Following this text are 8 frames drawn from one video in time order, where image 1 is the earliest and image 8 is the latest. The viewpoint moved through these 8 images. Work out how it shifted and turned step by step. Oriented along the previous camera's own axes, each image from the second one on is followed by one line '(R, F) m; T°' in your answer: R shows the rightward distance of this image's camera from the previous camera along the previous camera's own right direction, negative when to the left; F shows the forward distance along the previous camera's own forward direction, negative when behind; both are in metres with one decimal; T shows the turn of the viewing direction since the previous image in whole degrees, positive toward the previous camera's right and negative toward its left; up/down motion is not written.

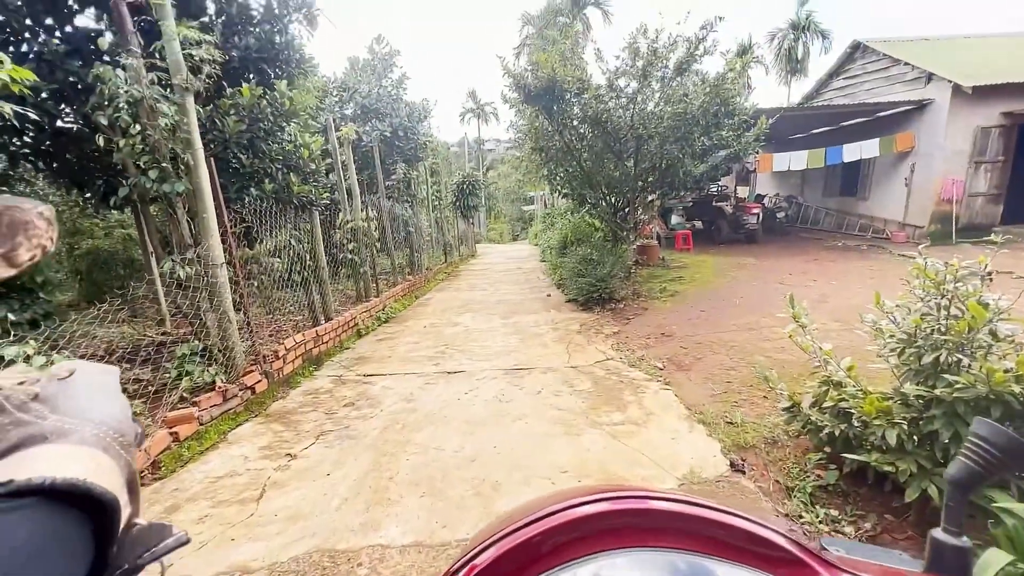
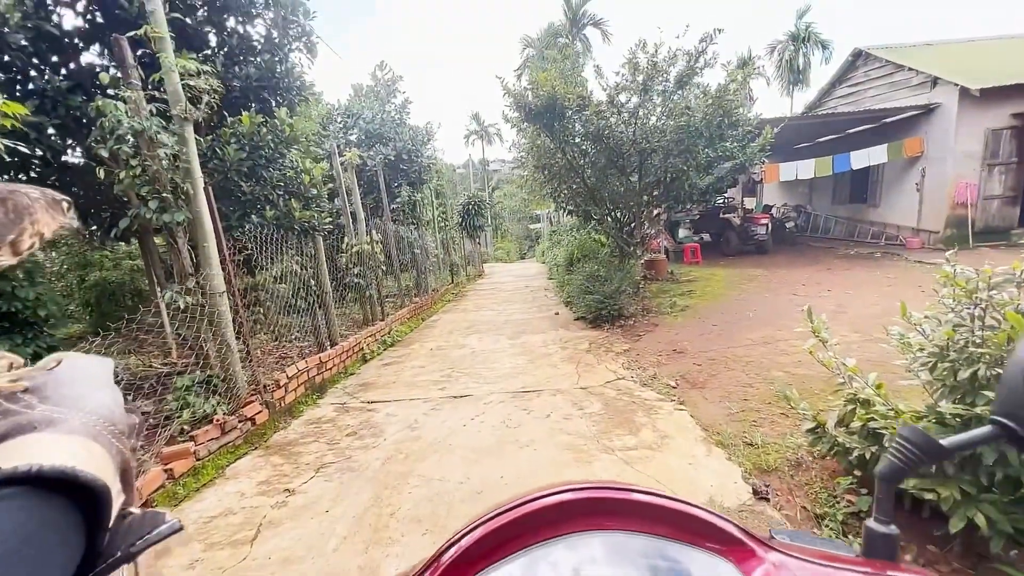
(0.0, +0.1) m; -1°
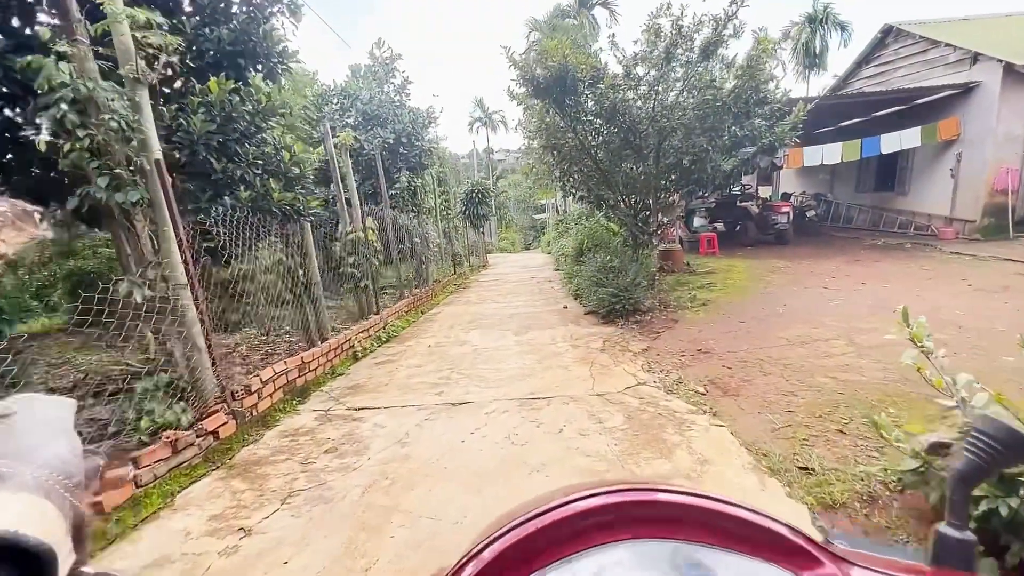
(0.0, +0.4) m; -1°
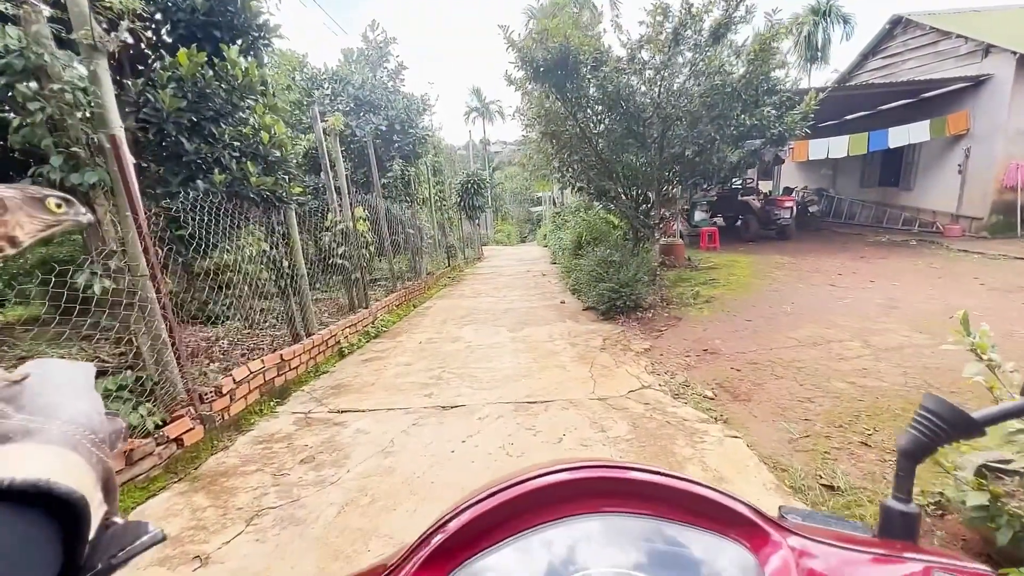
(0.0, +0.2) m; +1°
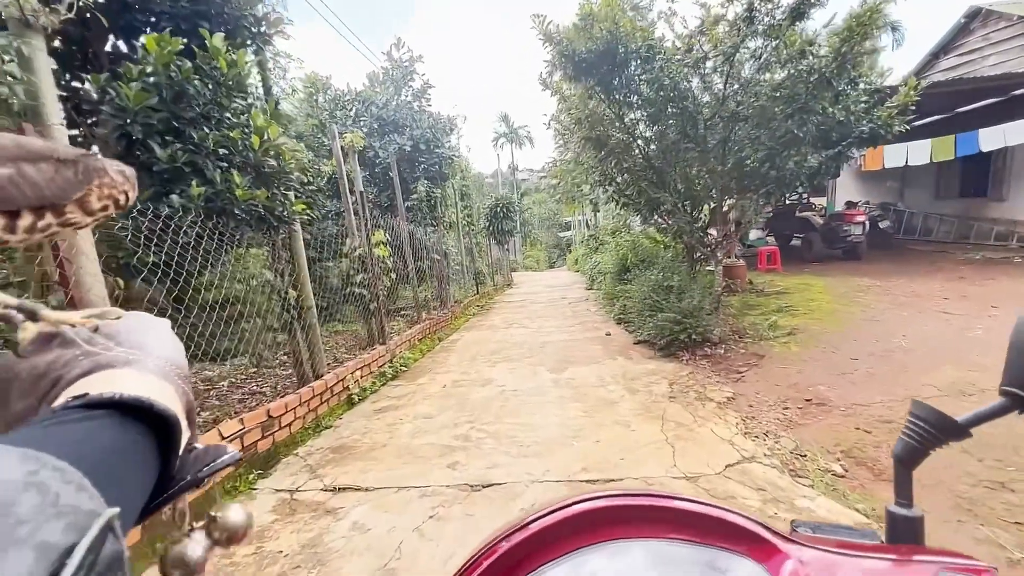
(-0.1, +0.7) m; -3°
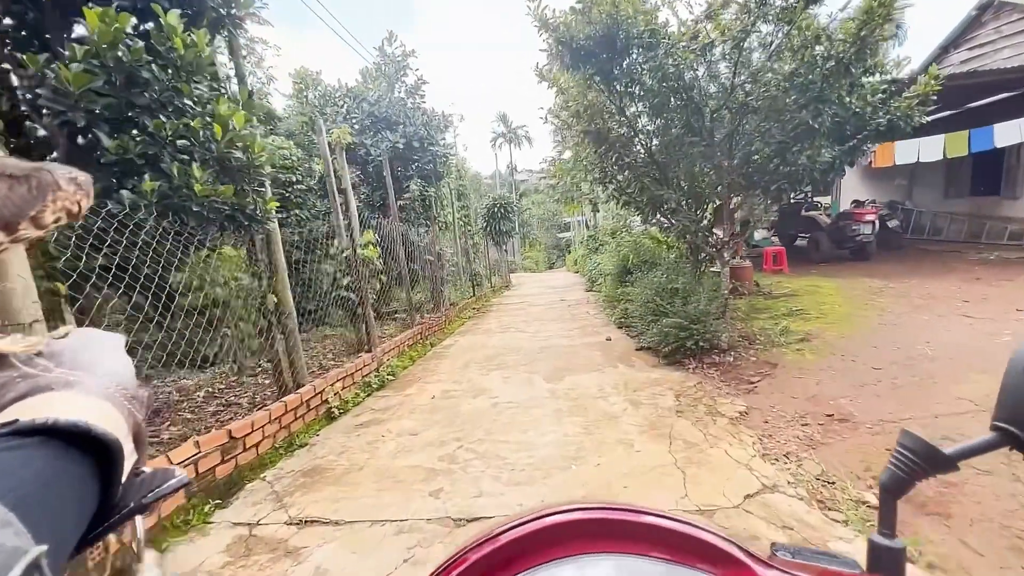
(0.0, +0.2) m; 0°
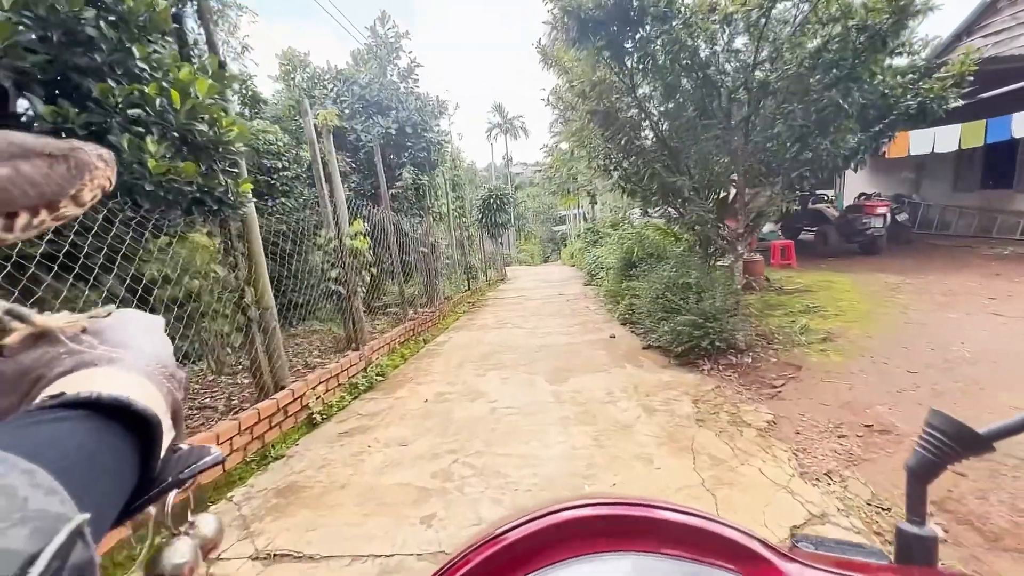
(0.0, +0.3) m; +1°
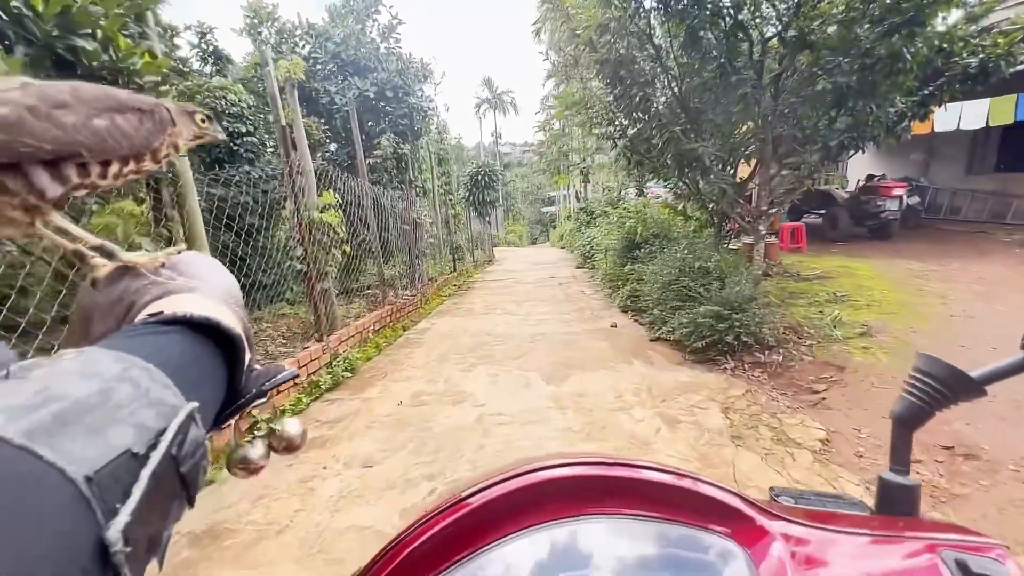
(0.0, +0.5) m; +2°
